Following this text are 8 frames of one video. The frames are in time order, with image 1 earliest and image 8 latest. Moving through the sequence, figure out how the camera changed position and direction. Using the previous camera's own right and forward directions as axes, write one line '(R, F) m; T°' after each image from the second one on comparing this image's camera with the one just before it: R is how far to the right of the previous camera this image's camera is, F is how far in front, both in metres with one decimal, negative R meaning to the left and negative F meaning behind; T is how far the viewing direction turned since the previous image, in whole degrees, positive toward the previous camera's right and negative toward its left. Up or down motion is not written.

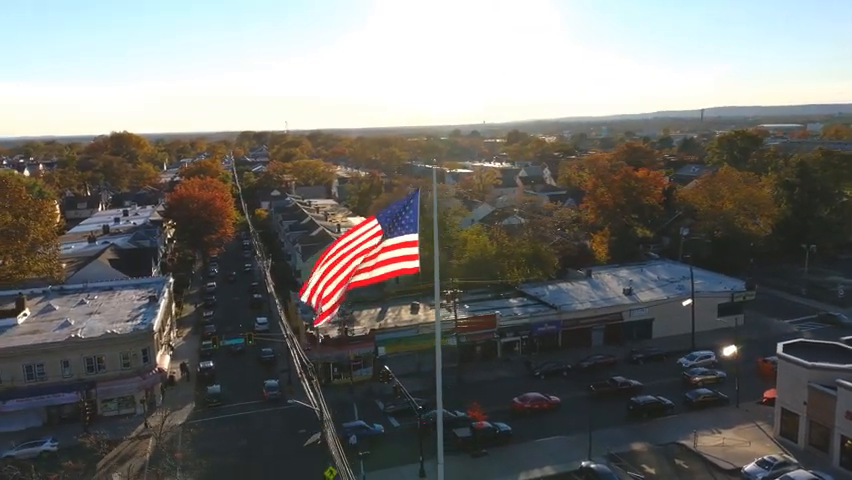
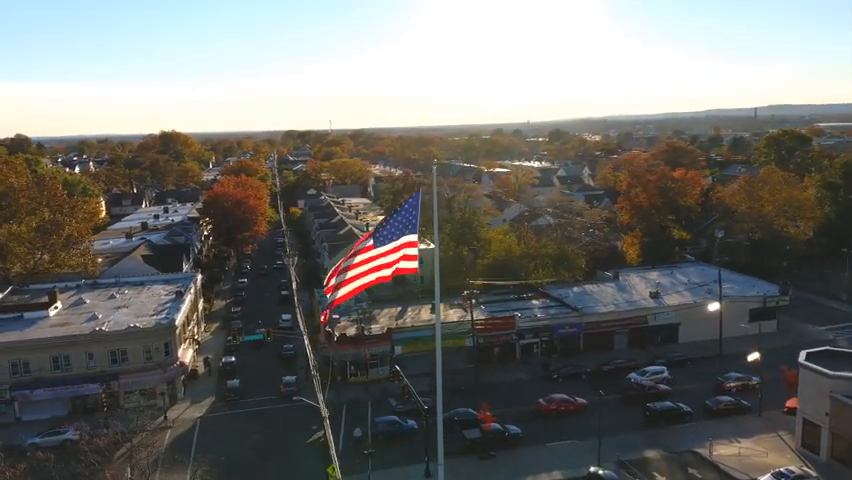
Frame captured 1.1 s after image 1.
(+1.4, +0.1) m; -4°
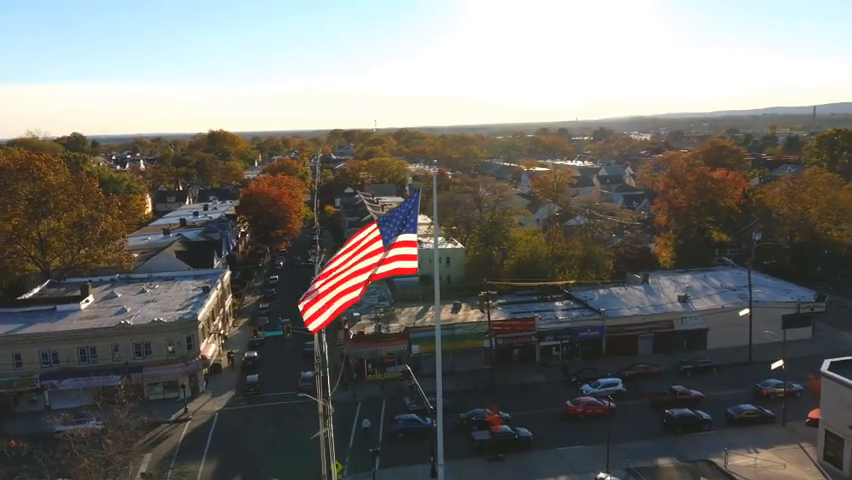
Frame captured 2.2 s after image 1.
(+1.4, +0.1) m; -4°
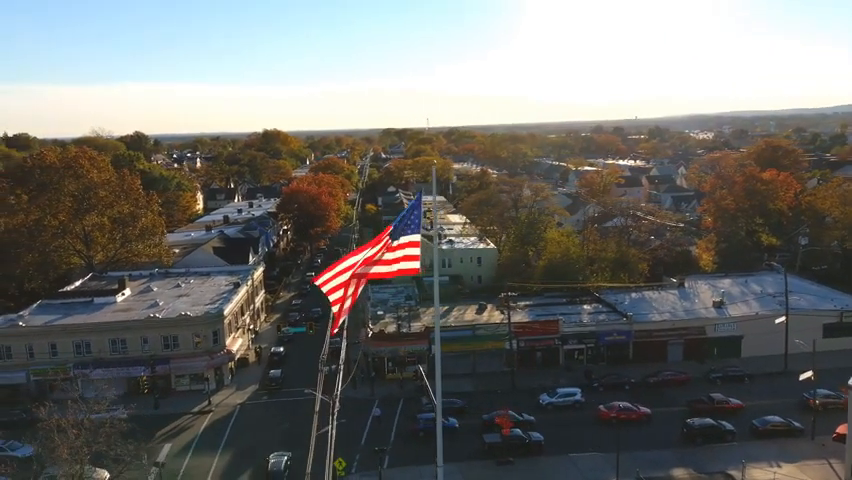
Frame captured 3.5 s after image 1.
(+1.7, +0.1) m; -5°
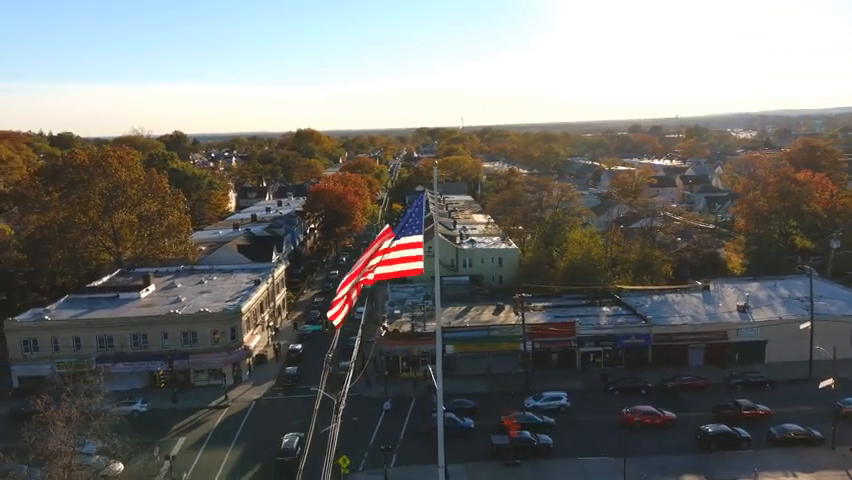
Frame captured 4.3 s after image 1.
(+1.1, 0.0) m; -3°
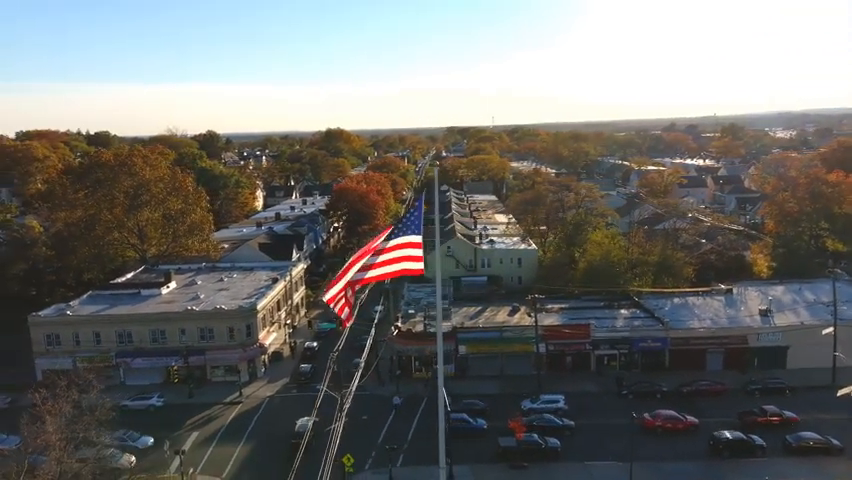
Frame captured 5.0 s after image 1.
(+0.9, 0.0) m; -3°
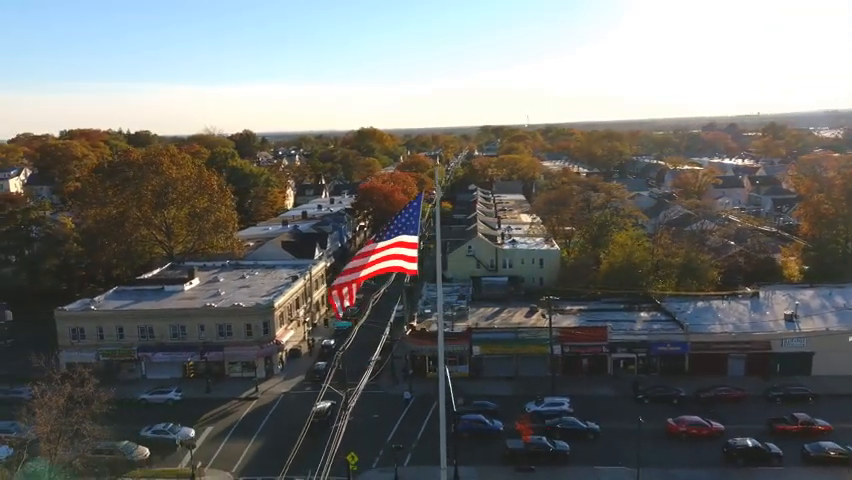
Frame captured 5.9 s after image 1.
(+1.1, 0.0) m; -3°
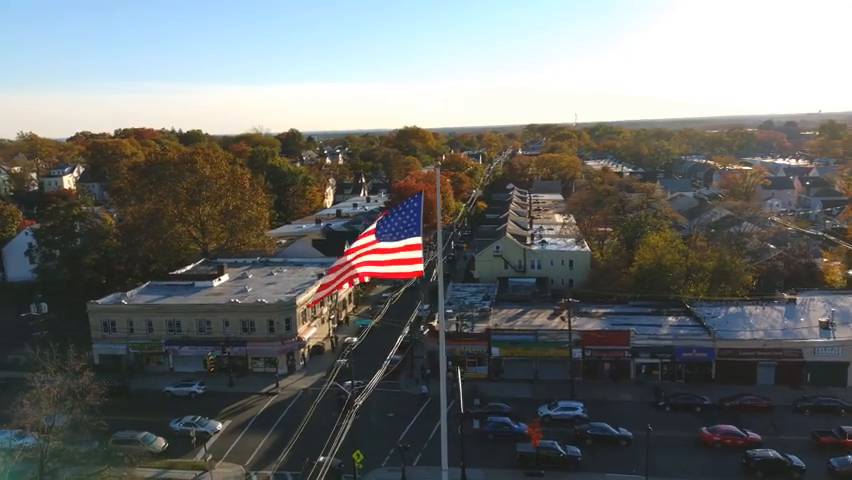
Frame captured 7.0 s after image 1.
(+1.4, +0.1) m; -4°
